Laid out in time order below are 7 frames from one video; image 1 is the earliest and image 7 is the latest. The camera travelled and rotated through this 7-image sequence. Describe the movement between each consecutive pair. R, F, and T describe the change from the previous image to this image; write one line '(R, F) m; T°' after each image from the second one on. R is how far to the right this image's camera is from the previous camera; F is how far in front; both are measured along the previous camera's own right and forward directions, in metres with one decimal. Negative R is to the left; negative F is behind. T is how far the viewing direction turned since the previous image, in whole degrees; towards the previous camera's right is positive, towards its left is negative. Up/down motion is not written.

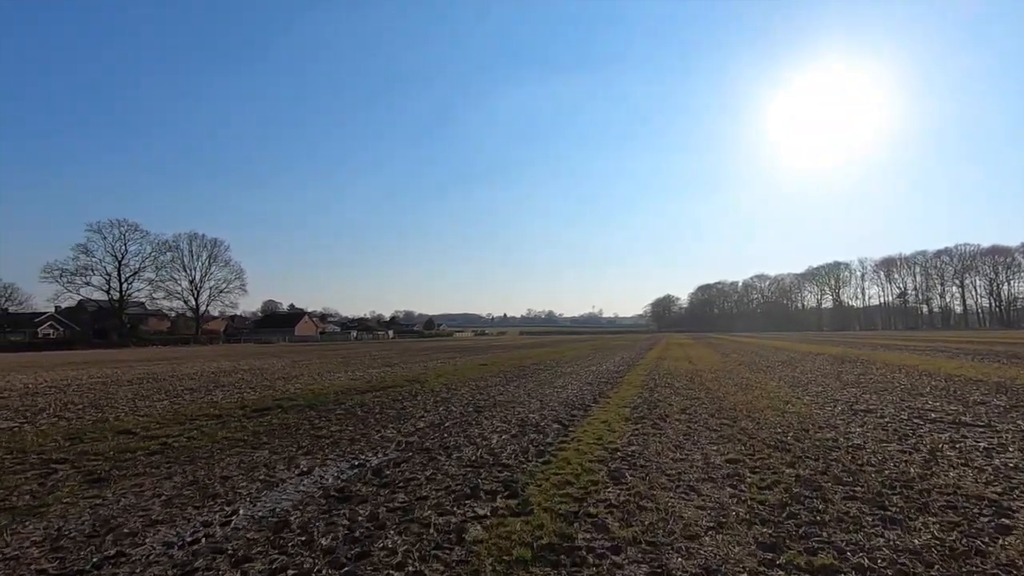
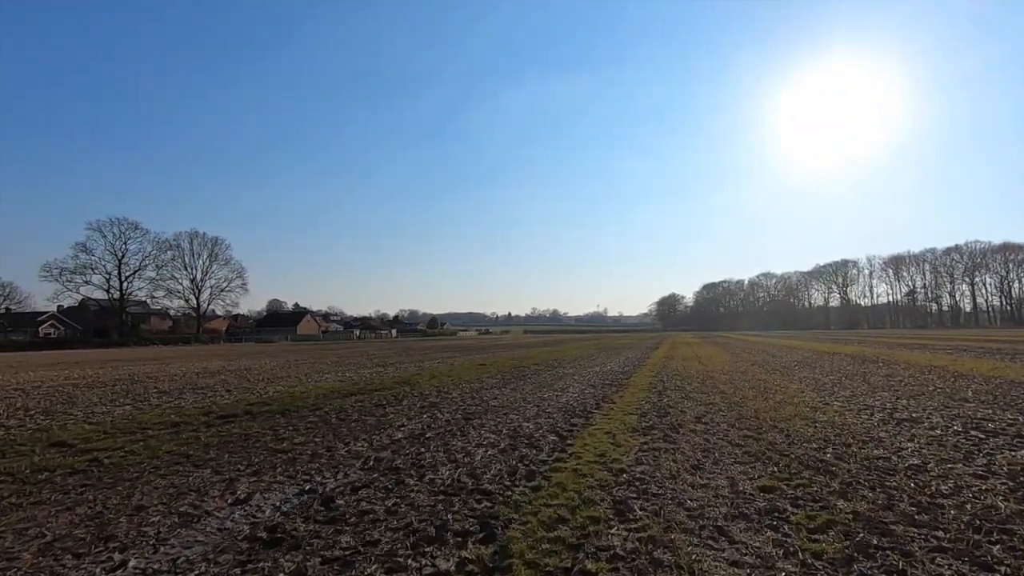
(+0.3, +1.8) m; 0°
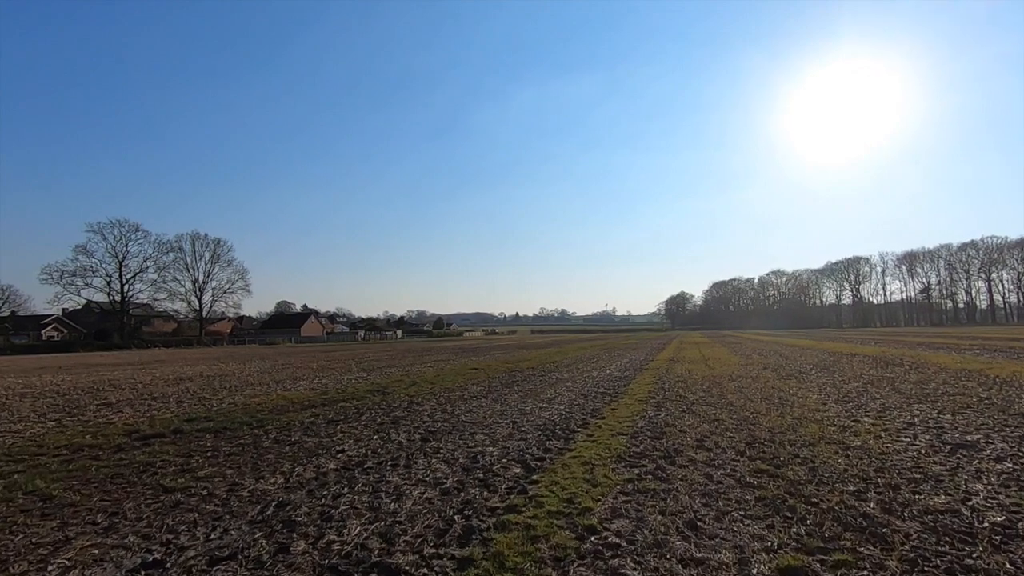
(+1.0, +2.4) m; -1°
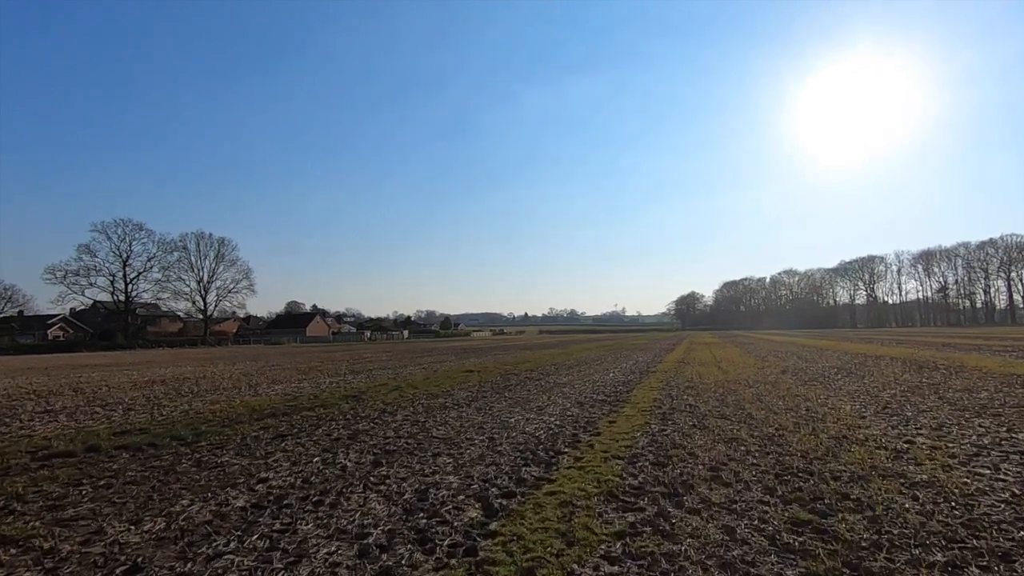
(+0.7, +2.3) m; -1°
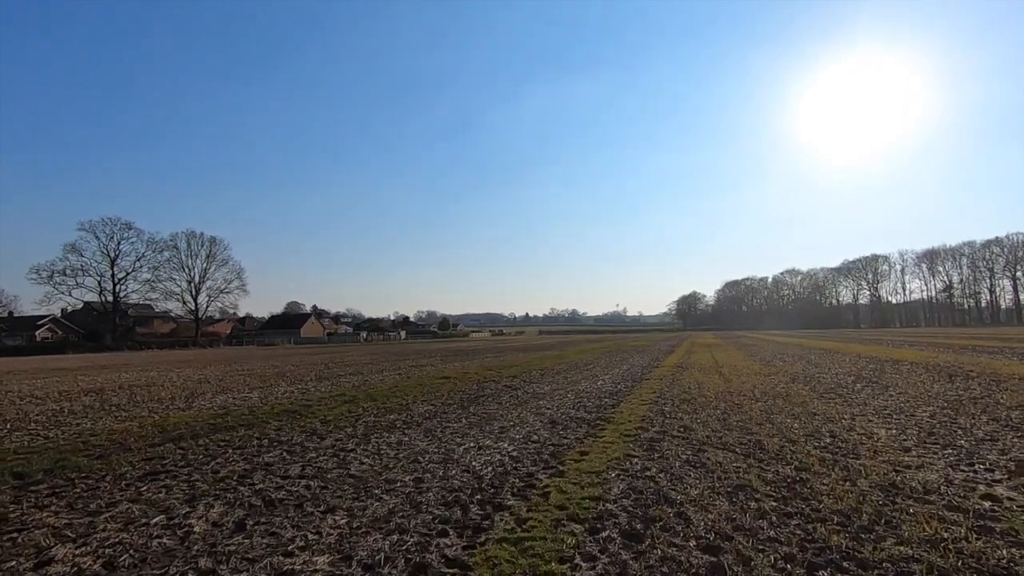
(+1.1, +2.9) m; 0°
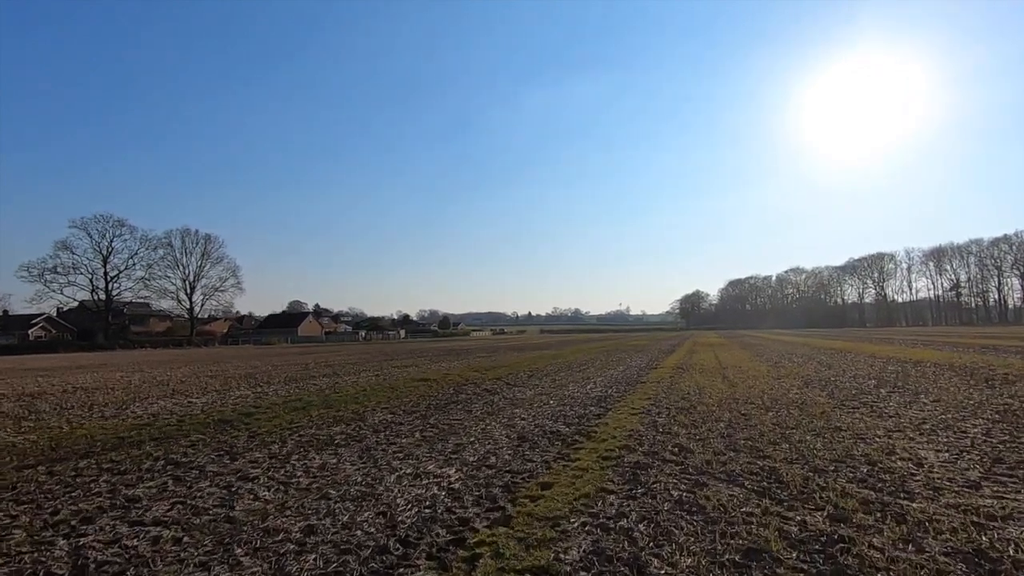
(+0.9, +2.5) m; 0°
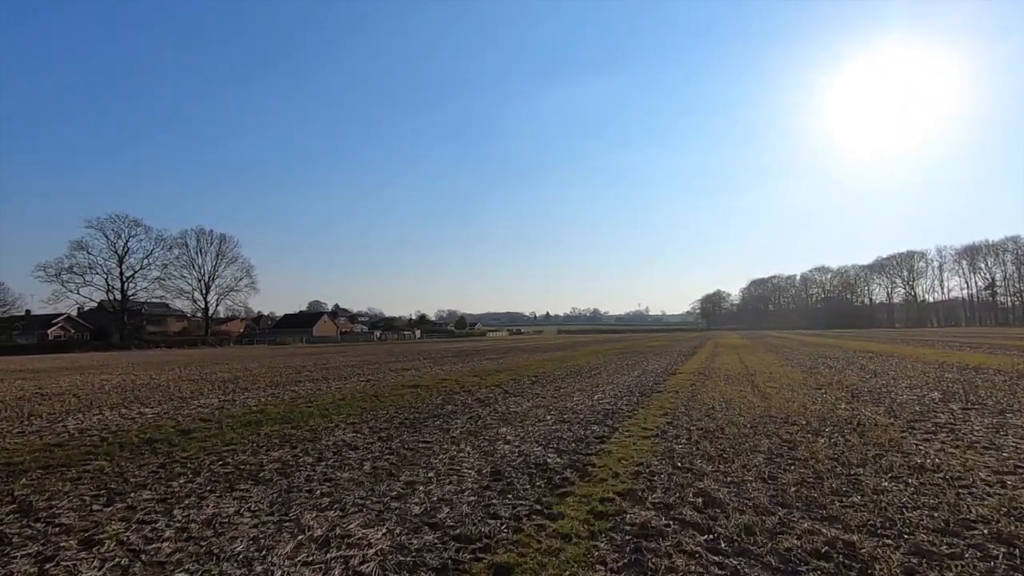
(+0.8, +2.9) m; -2°
